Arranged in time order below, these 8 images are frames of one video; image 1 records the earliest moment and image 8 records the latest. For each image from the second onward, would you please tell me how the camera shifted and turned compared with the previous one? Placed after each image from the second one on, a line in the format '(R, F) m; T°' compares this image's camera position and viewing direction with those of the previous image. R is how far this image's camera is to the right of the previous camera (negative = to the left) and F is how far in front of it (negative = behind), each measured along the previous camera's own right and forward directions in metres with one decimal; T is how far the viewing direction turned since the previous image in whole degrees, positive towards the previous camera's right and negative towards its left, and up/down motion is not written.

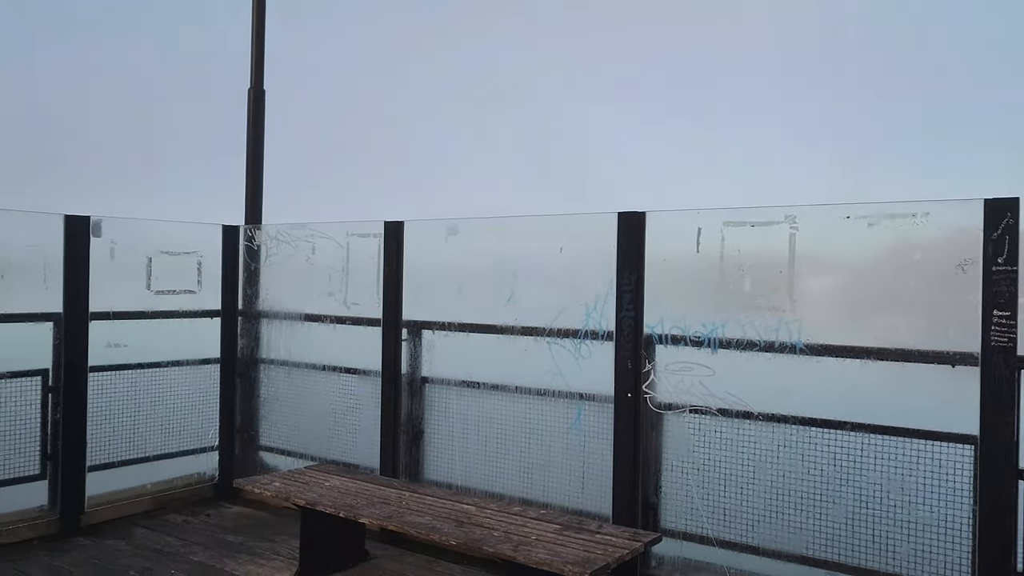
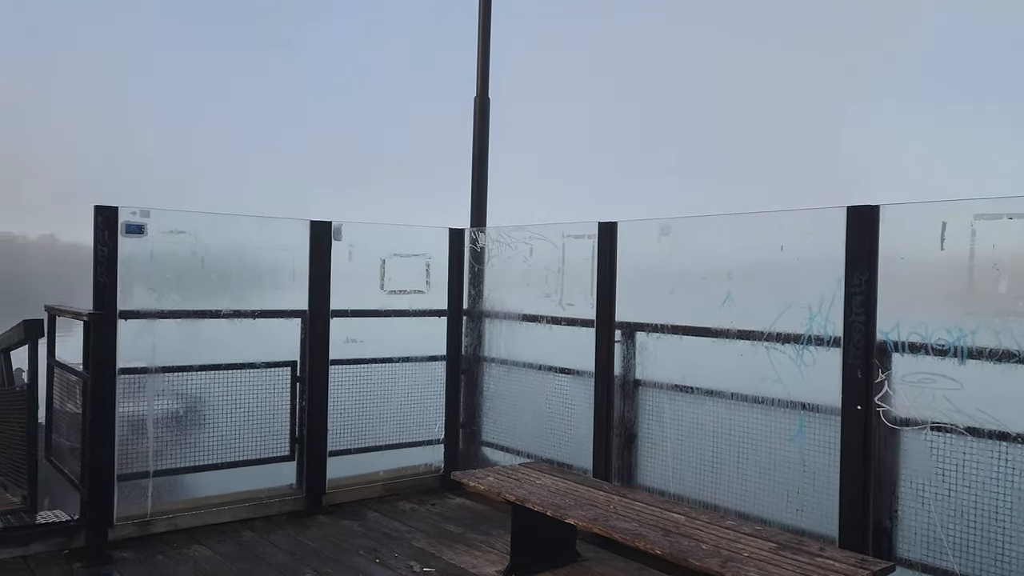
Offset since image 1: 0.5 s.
(0.0, -0.1) m; -19°
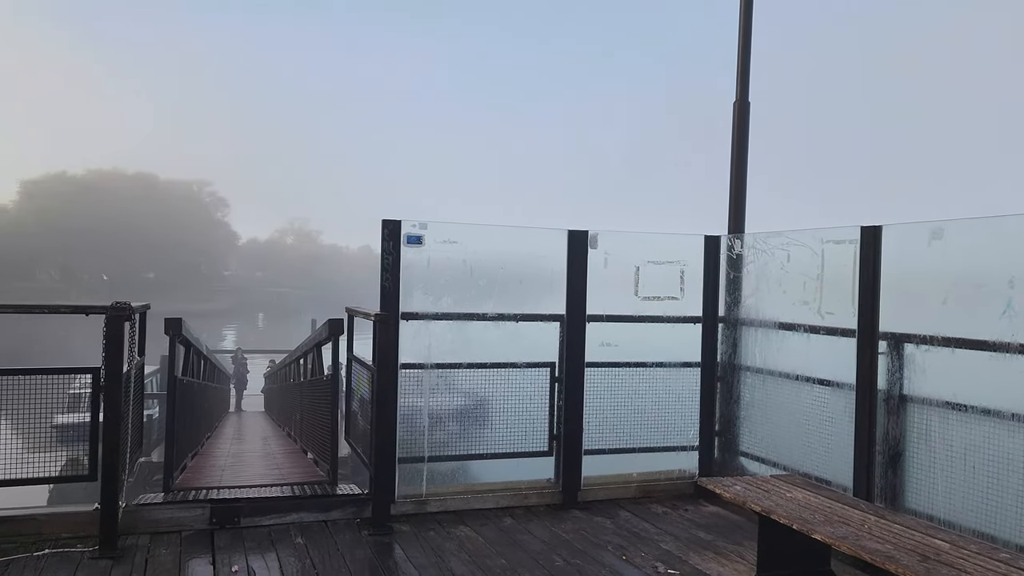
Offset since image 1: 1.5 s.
(+0.1, -0.2) m; -23°
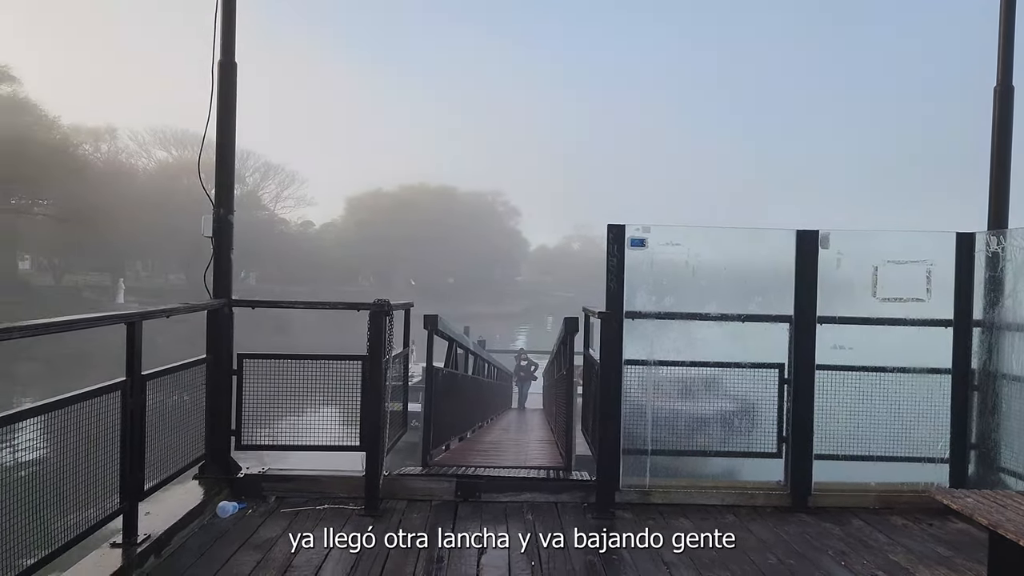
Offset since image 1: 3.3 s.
(+0.1, -0.4) m; -20°
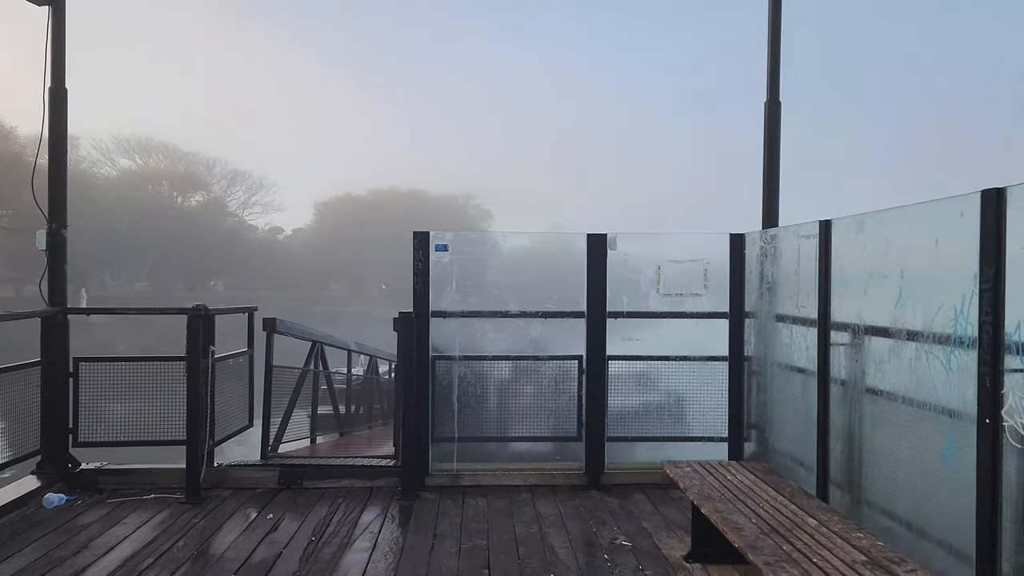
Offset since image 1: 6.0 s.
(+1.1, -0.4) m; +2°
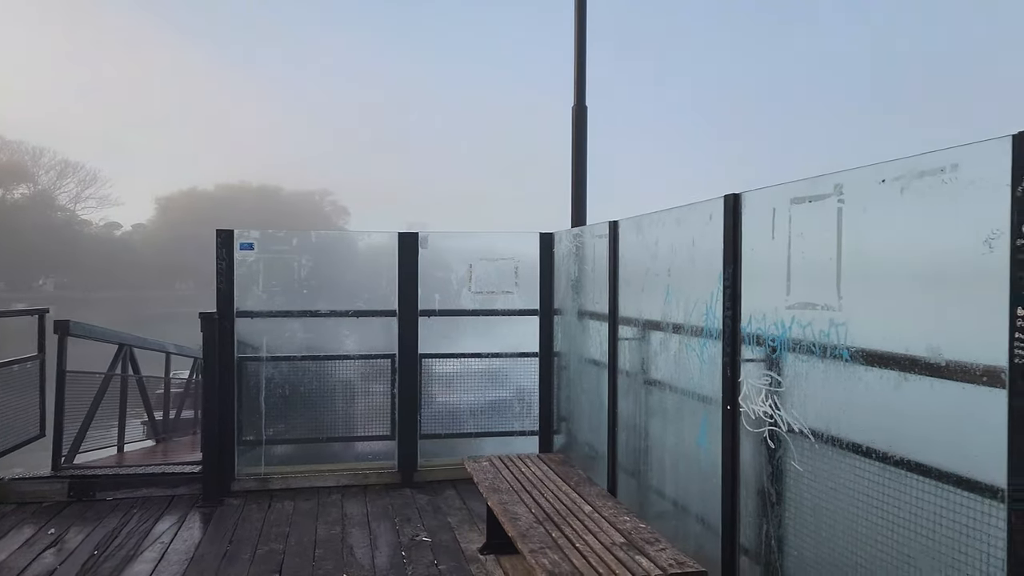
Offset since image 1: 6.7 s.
(+0.4, -0.1) m; +11°
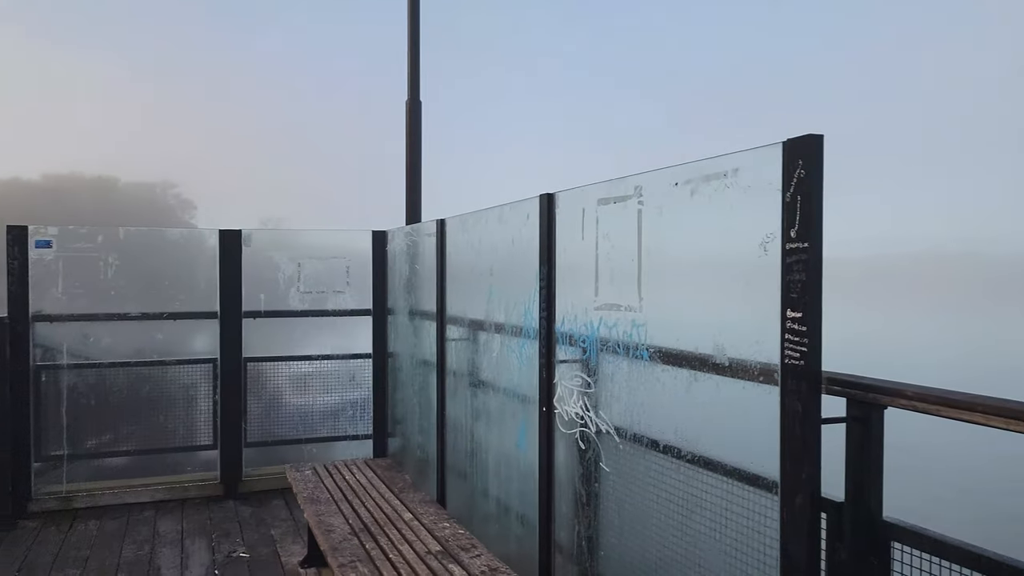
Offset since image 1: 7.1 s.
(+0.5, 0.0) m; +9°
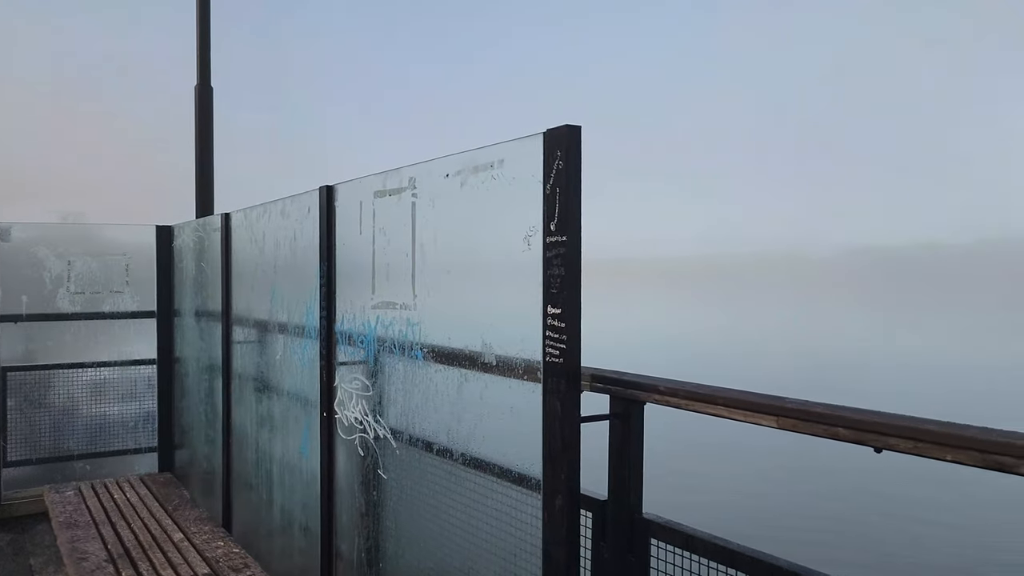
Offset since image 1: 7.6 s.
(+0.7, +0.1) m; +7°
